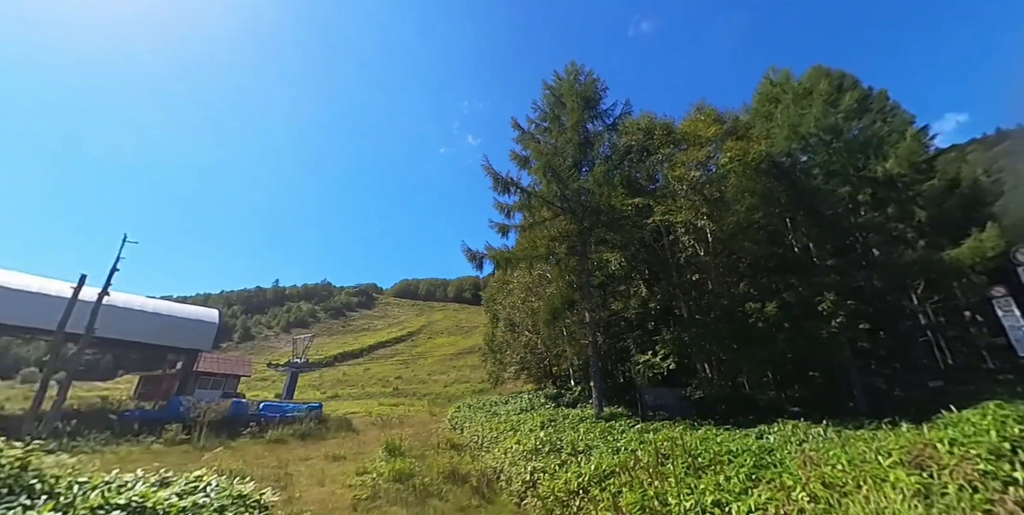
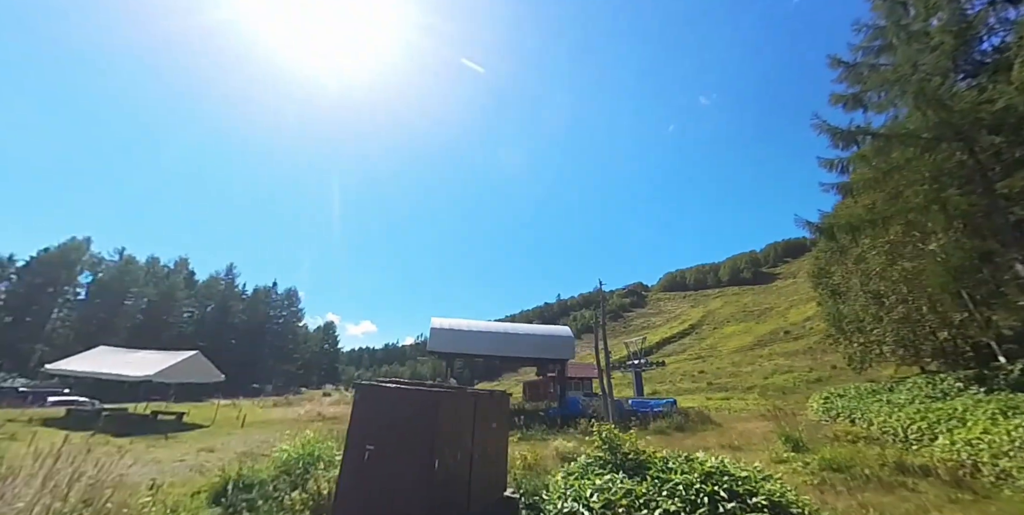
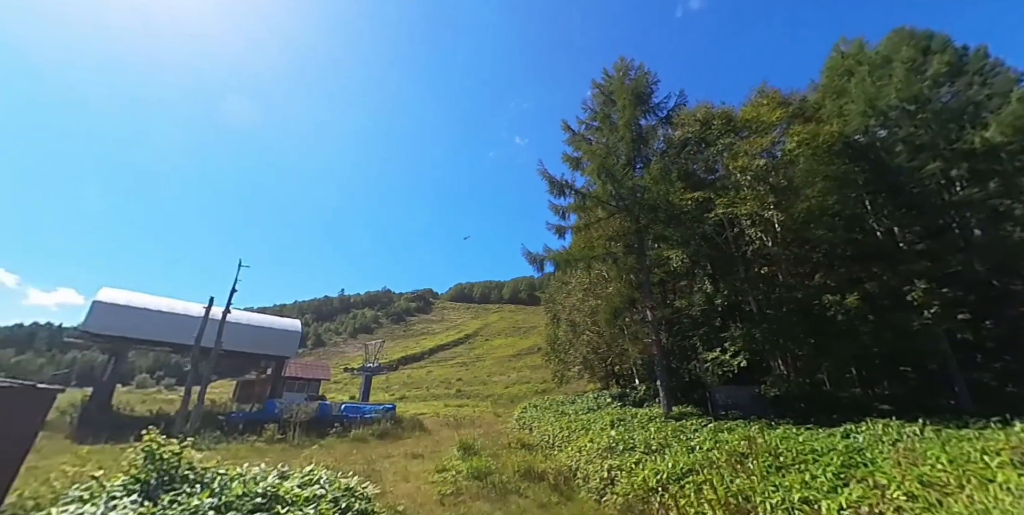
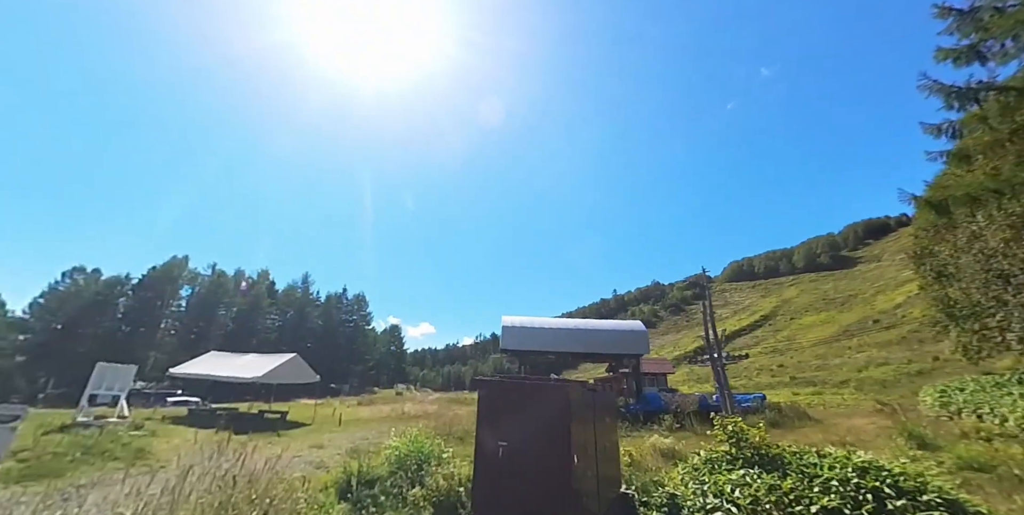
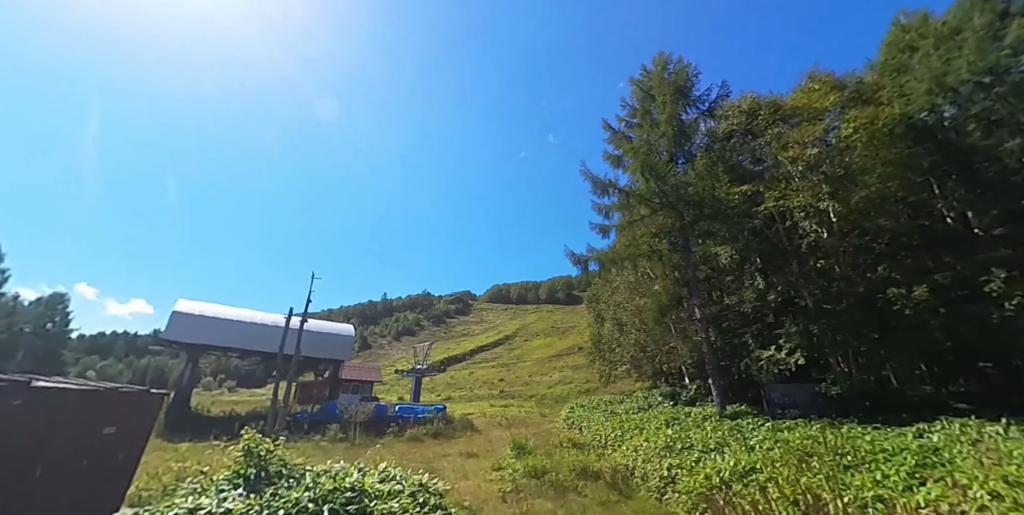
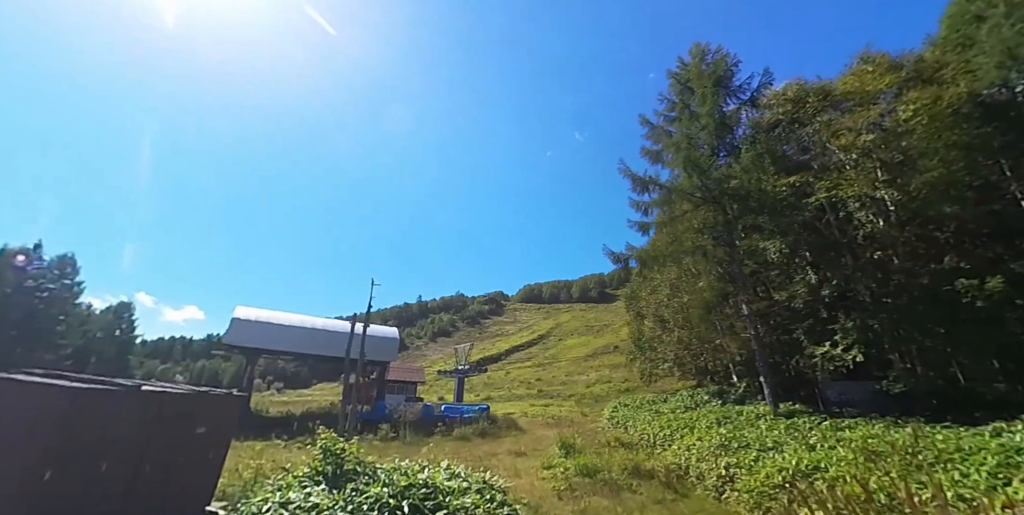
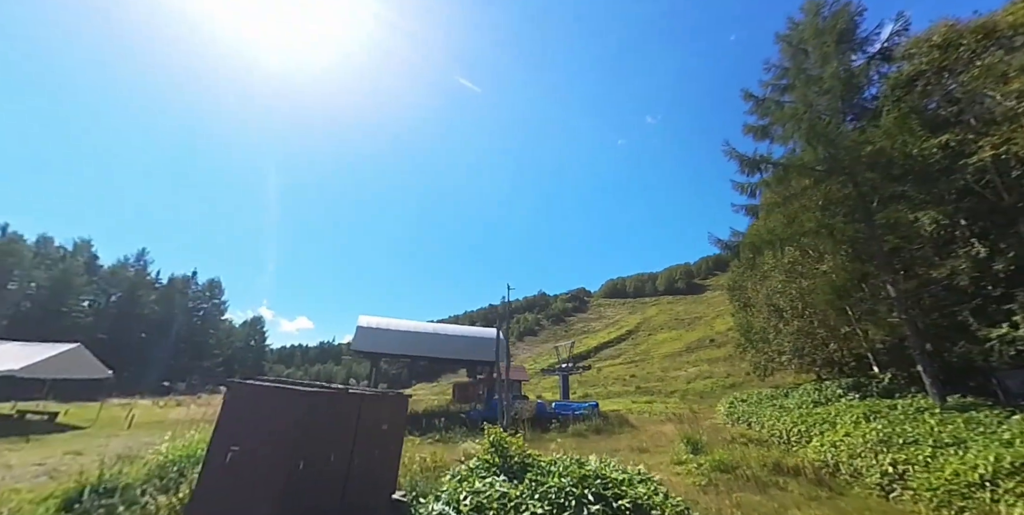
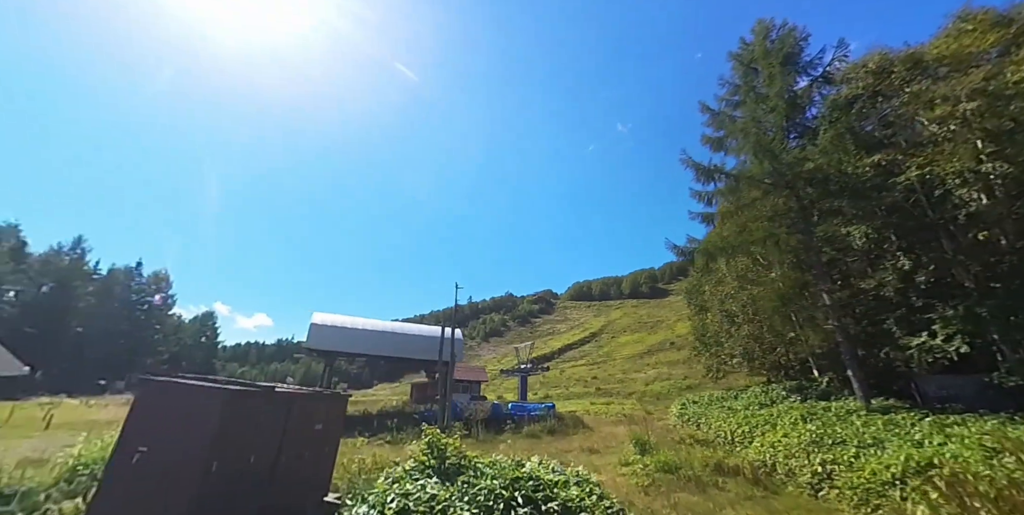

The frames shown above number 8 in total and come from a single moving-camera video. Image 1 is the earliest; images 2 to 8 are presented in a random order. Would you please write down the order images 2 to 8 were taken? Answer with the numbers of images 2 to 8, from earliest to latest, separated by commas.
3, 5, 6, 8, 7, 2, 4
